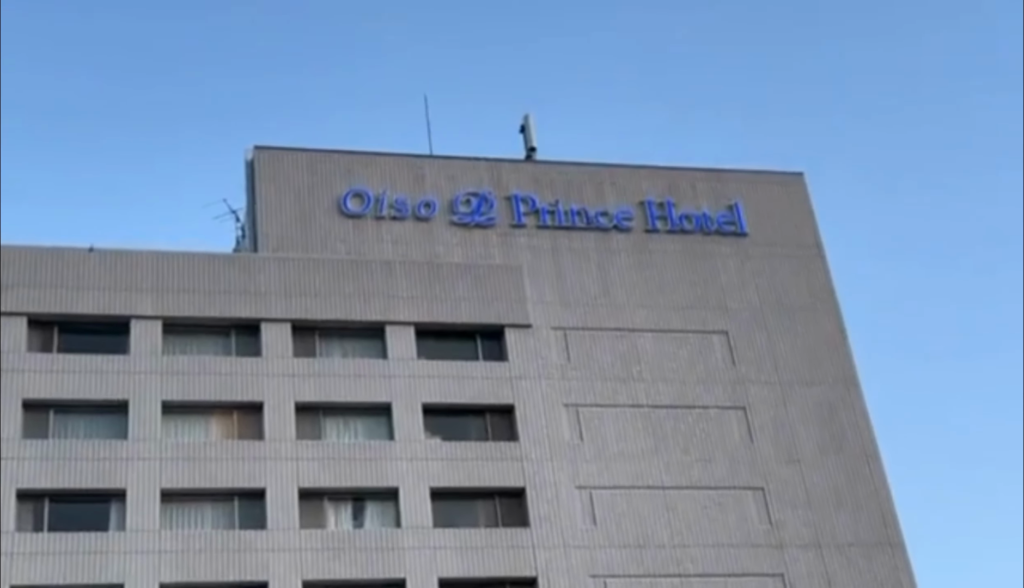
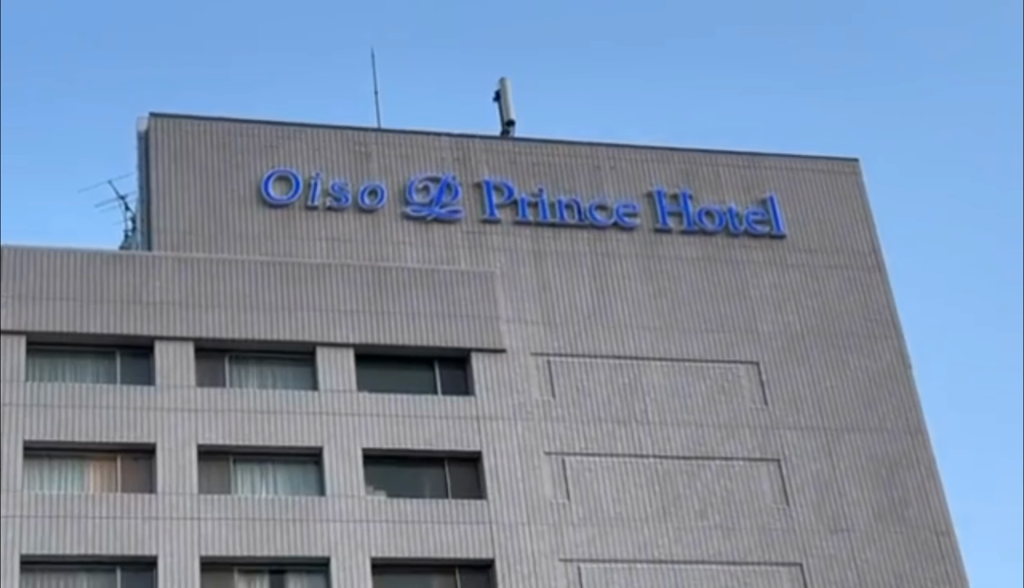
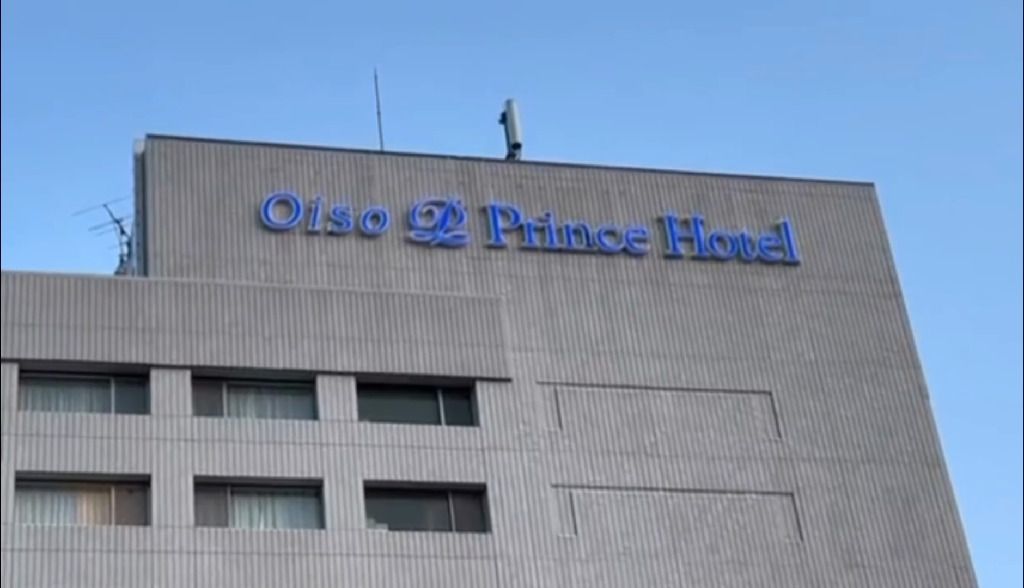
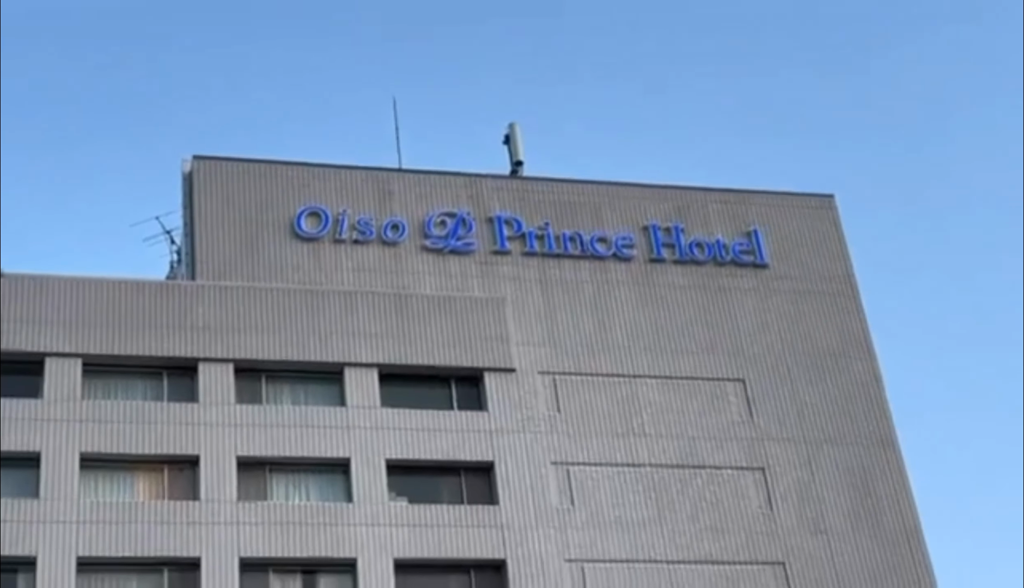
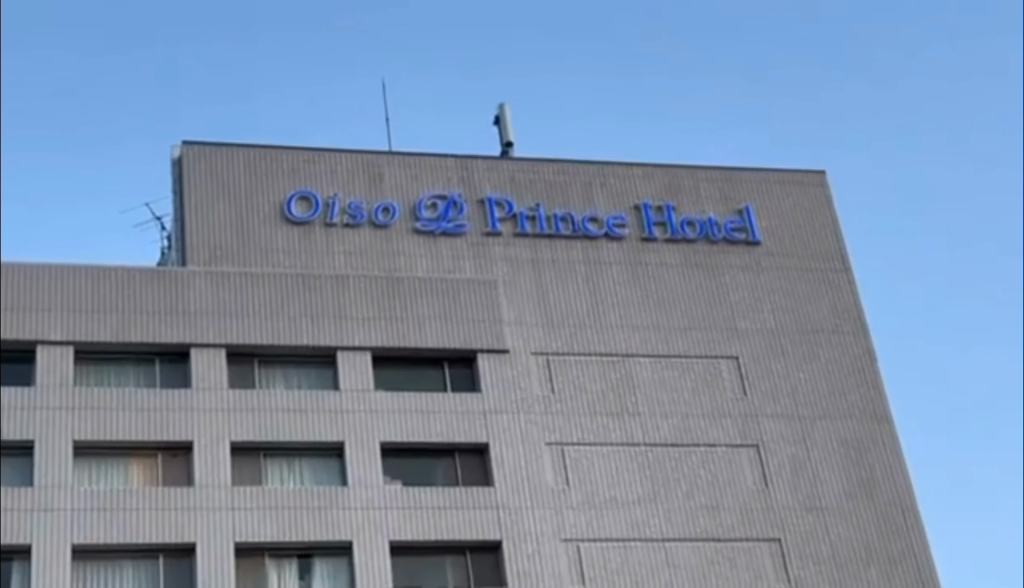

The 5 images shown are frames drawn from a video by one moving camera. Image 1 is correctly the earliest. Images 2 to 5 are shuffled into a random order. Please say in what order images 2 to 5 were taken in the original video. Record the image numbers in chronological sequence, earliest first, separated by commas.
5, 2, 3, 4
